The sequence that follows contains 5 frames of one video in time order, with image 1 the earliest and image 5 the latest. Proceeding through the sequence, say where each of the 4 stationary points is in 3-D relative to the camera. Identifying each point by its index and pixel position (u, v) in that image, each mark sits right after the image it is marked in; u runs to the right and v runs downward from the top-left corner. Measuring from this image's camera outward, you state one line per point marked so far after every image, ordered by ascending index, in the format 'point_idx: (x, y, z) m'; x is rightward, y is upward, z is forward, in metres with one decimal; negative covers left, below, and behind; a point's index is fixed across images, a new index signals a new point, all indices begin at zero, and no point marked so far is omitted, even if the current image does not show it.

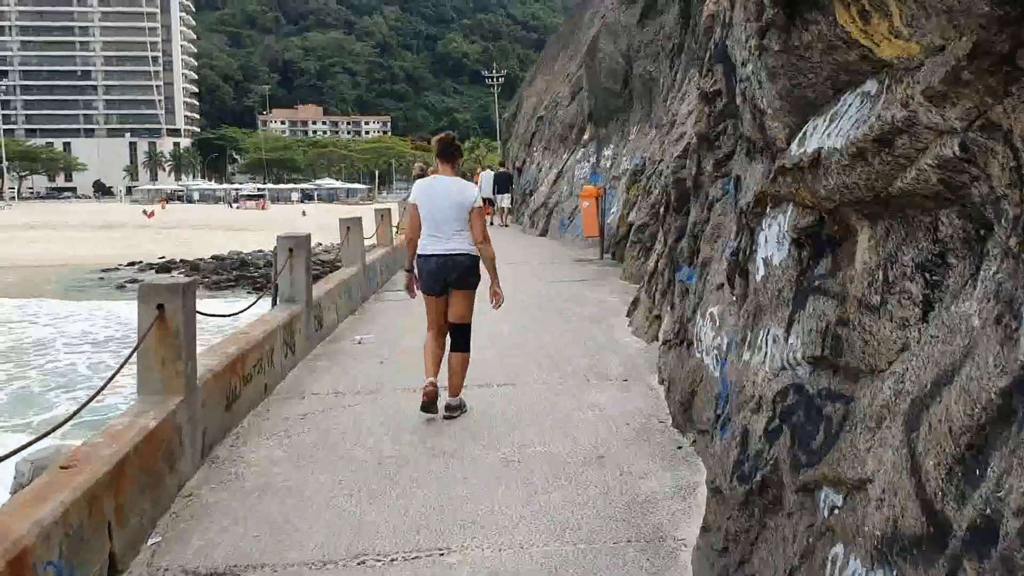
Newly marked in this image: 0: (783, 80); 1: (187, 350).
0: (+1.0, +0.8, +3.5) m
1: (-1.9, -0.4, +5.4) m
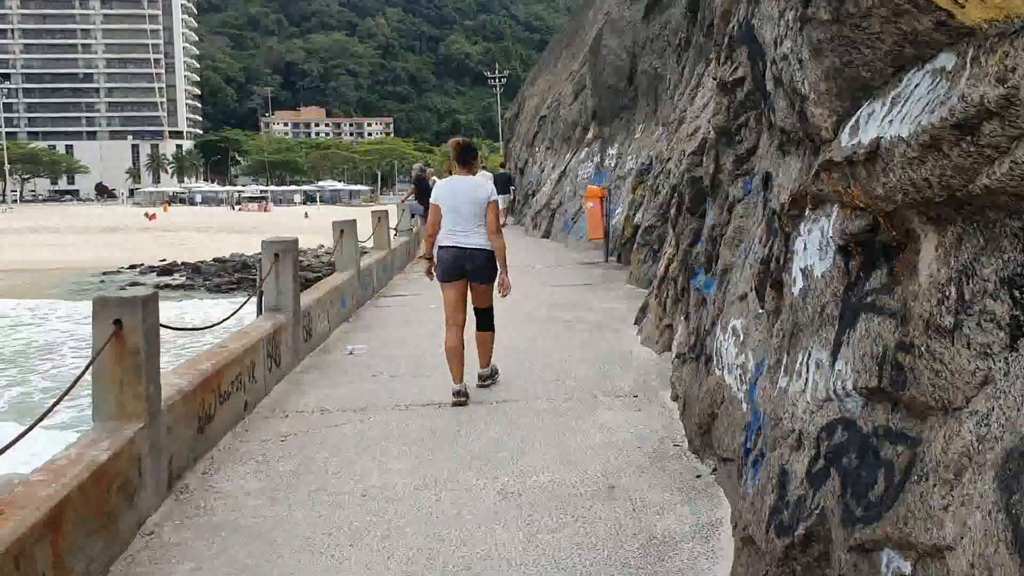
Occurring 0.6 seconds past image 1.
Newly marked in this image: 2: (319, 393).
0: (+1.0, +0.7, +2.9) m
1: (-1.9, -0.4, +4.8) m
2: (-1.6, -0.9, +7.5) m
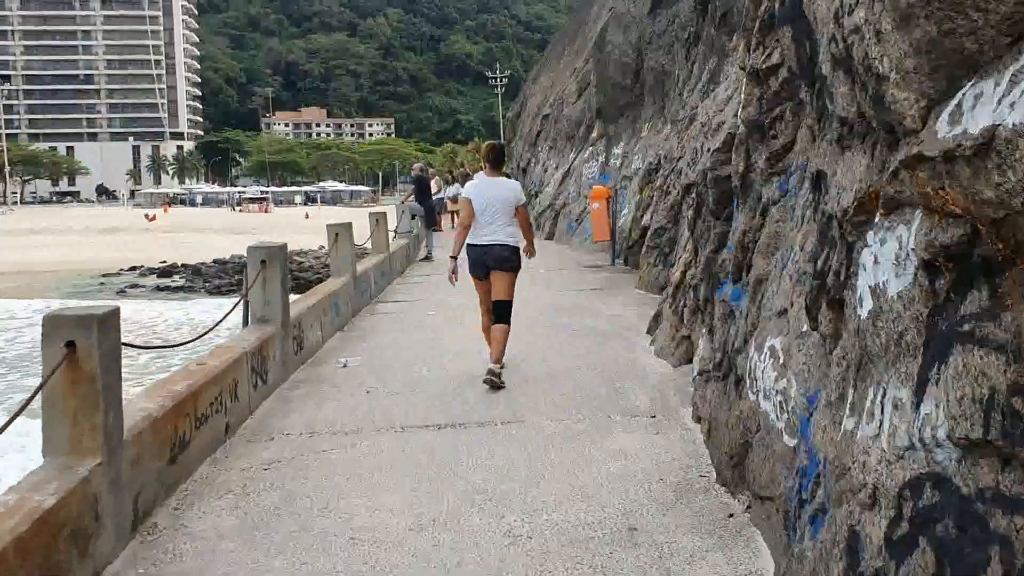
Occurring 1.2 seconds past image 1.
0: (+1.0, +0.7, +2.3) m
1: (-1.9, -0.5, +4.3) m
2: (-1.5, -0.9, +6.9) m
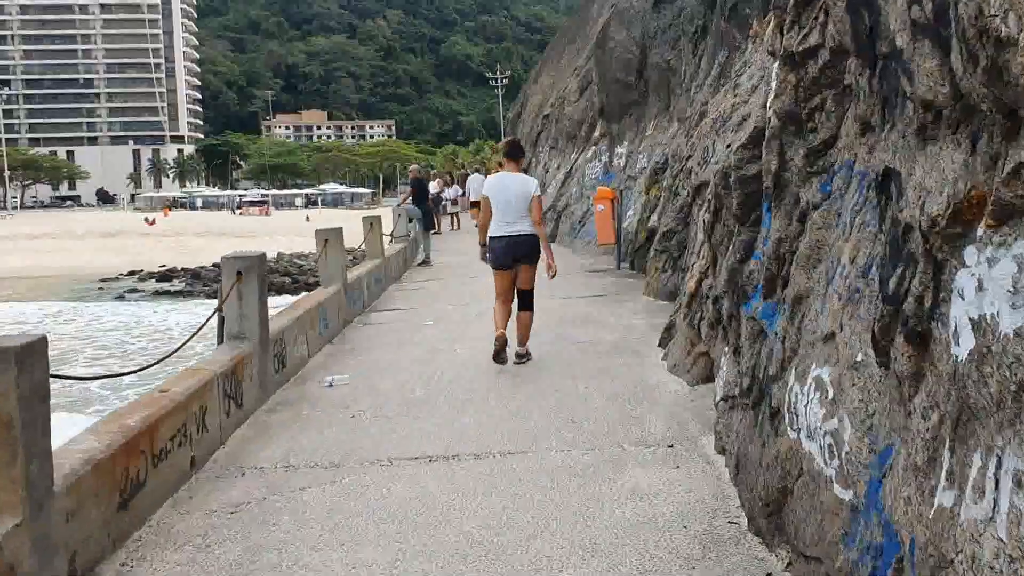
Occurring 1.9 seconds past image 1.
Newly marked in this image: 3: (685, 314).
0: (+1.0, +0.6, +1.7) m
1: (-1.9, -0.6, +3.6) m
2: (-1.5, -1.0, +6.2) m
3: (+1.4, -0.2, +7.5) m
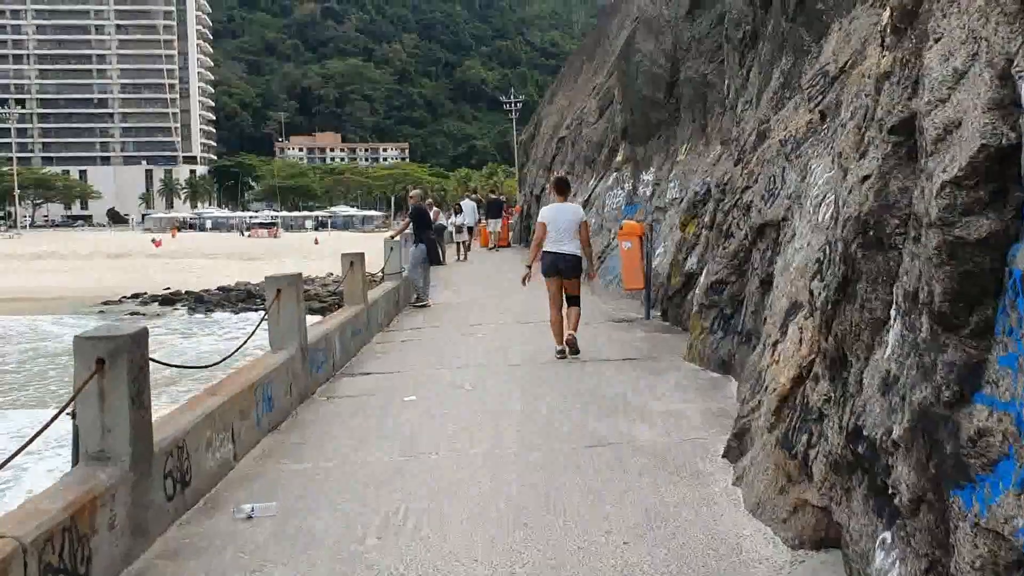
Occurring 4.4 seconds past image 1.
0: (+1.0, +0.2, -0.8) m
1: (-1.9, -1.0, +1.2) m
2: (-1.5, -1.5, +3.8) m
3: (+1.4, -0.8, +5.1) m
